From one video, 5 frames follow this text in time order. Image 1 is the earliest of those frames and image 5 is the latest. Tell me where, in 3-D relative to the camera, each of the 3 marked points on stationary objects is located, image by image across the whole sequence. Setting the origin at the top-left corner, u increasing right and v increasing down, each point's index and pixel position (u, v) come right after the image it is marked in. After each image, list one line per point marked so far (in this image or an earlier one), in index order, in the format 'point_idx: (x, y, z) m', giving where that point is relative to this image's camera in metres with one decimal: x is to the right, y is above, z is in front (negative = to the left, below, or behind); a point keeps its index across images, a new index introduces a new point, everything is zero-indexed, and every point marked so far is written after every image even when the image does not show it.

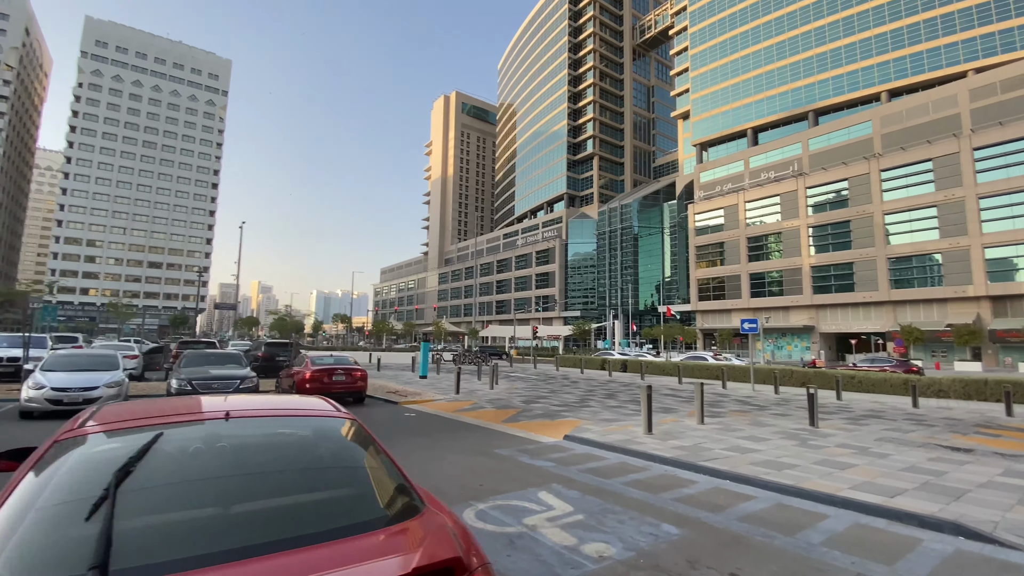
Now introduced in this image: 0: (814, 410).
0: (+6.9, -2.8, +10.8) m
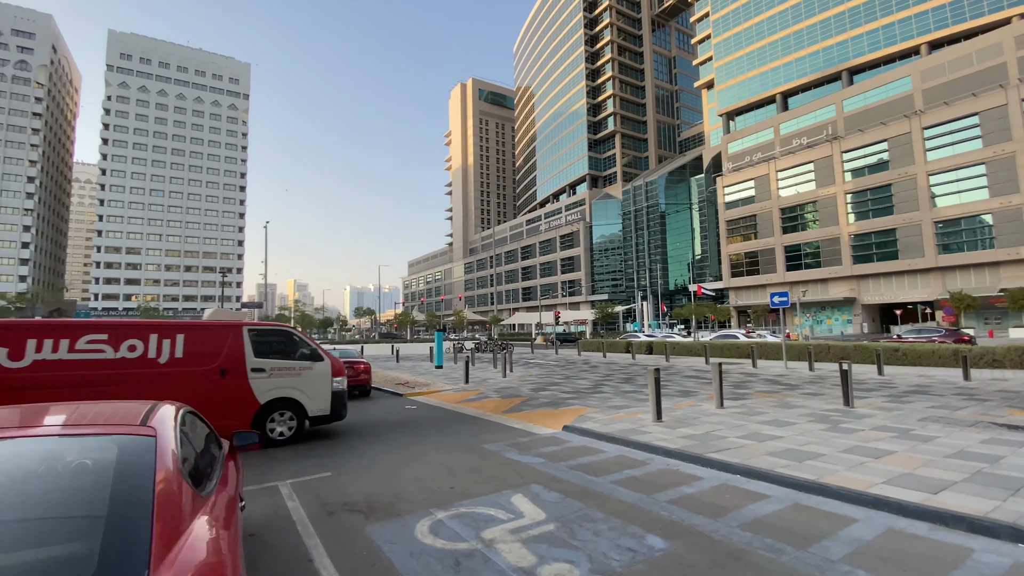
0: (+6.8, -2.0, +9.7) m
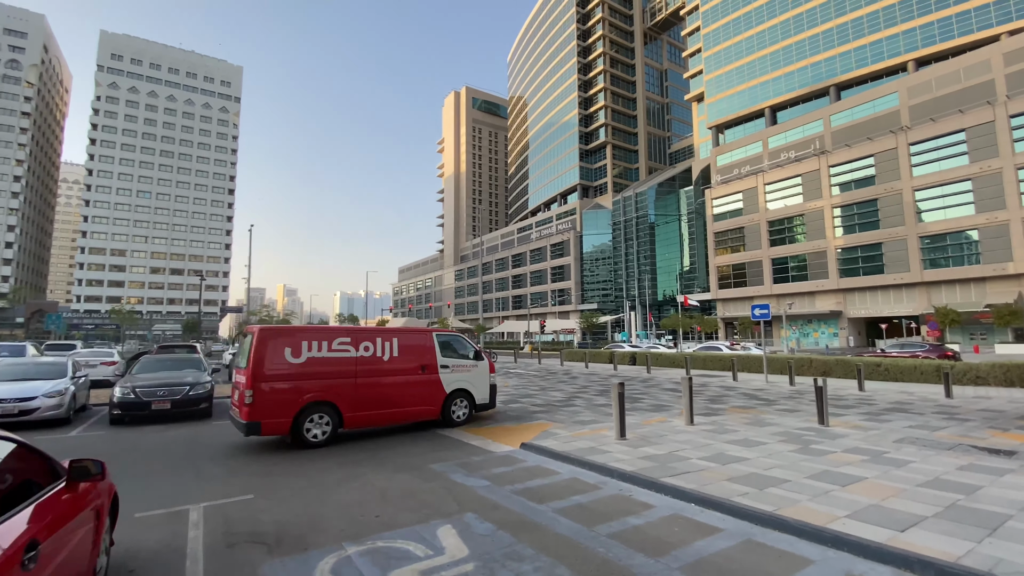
0: (+6.1, -2.3, +9.3) m
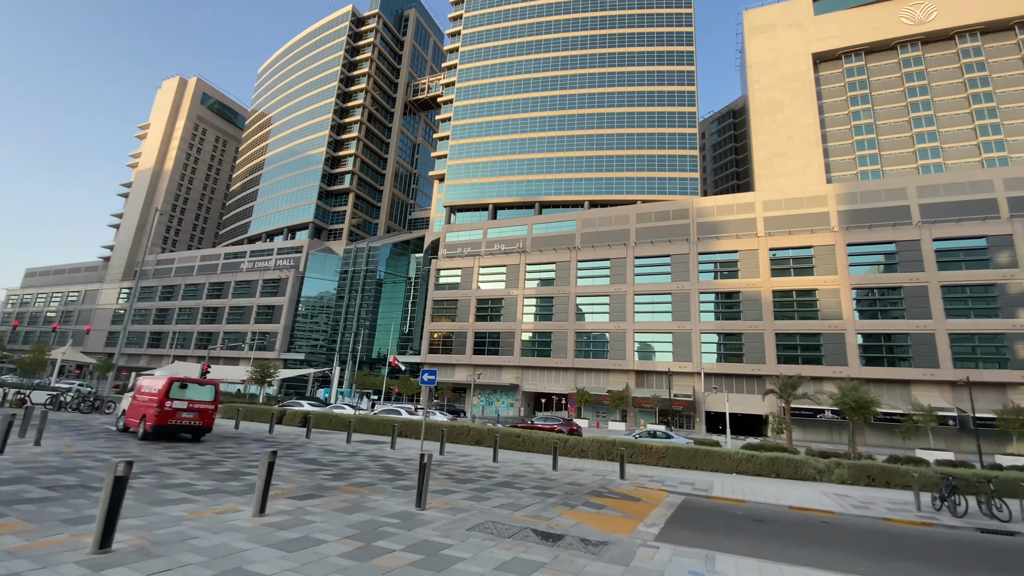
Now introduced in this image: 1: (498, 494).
0: (-1.6, -3.5, +8.5) m
1: (-0.3, -4.6, +10.5) m
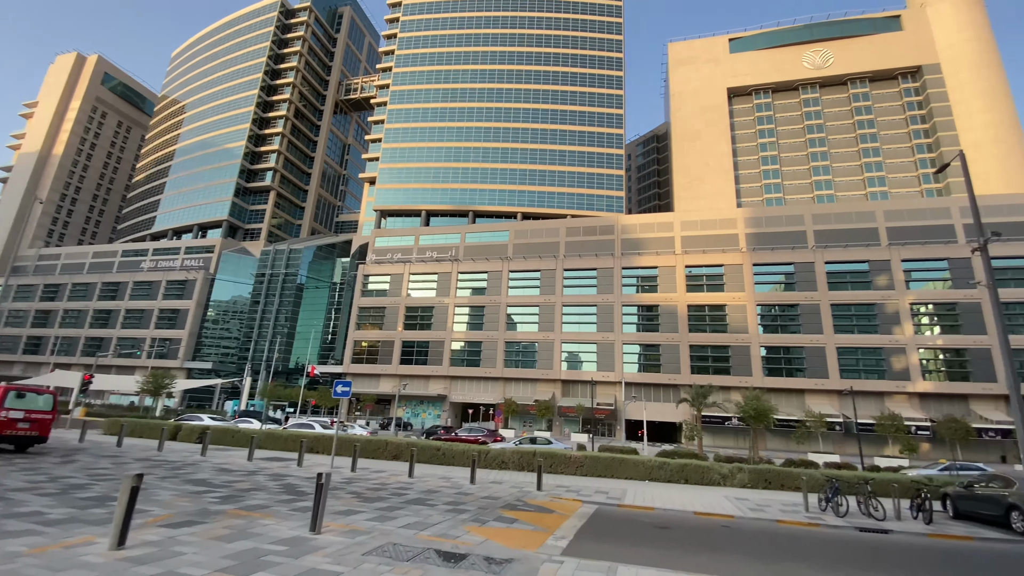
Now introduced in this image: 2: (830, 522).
0: (-3.2, -3.6, +7.8) m
1: (-2.2, -4.7, +10.0) m
2: (+8.7, -6.4, +13.0) m
